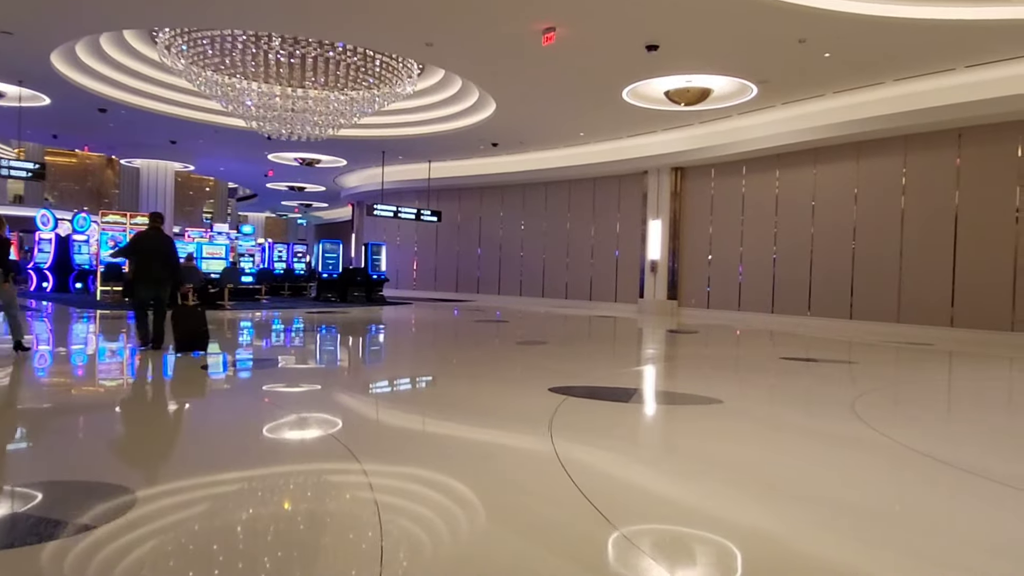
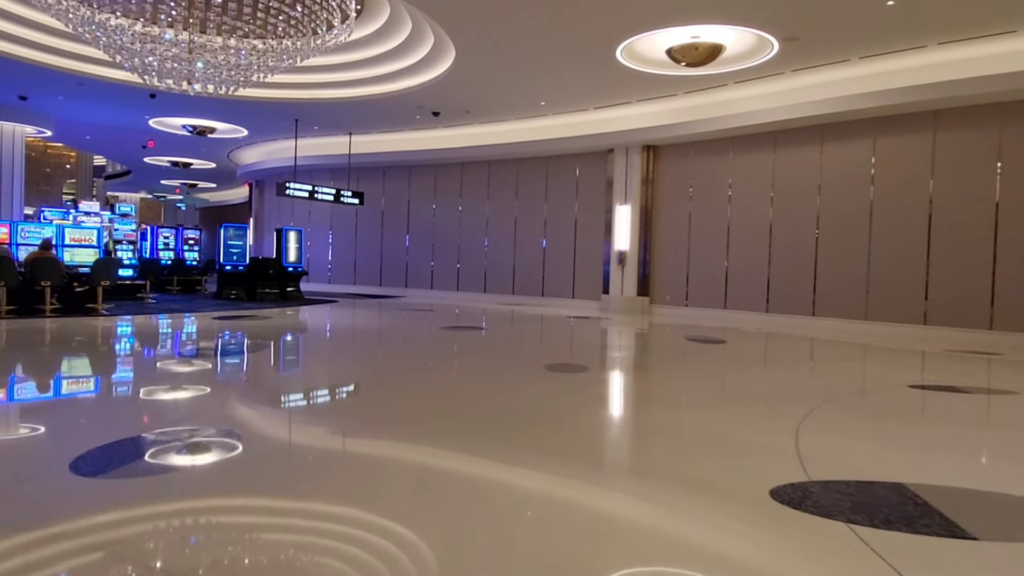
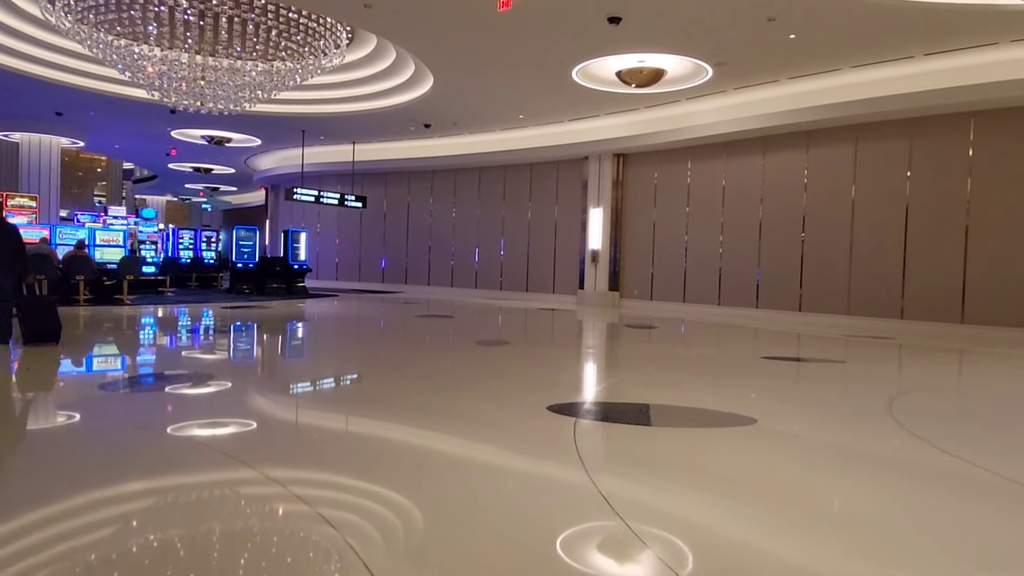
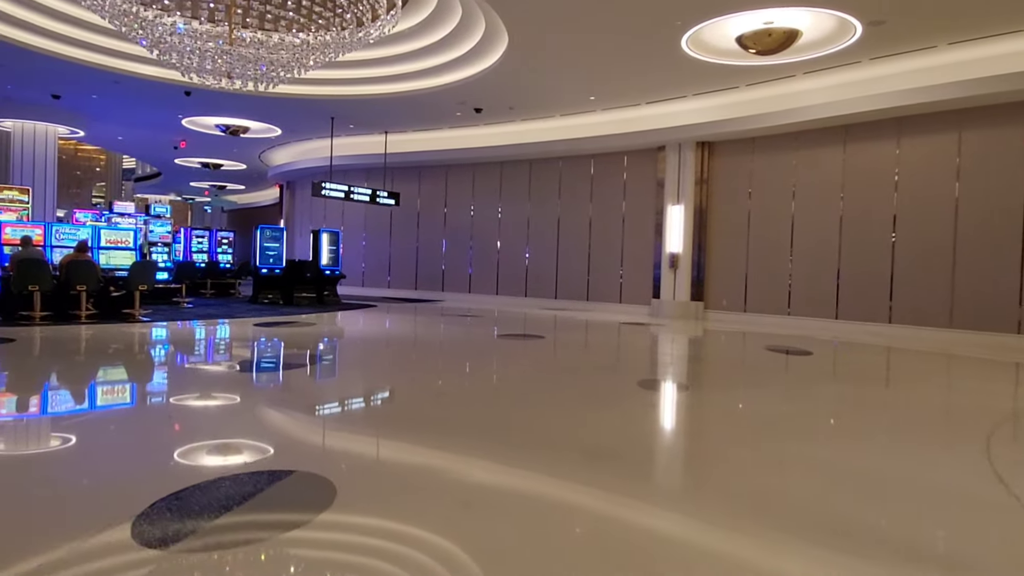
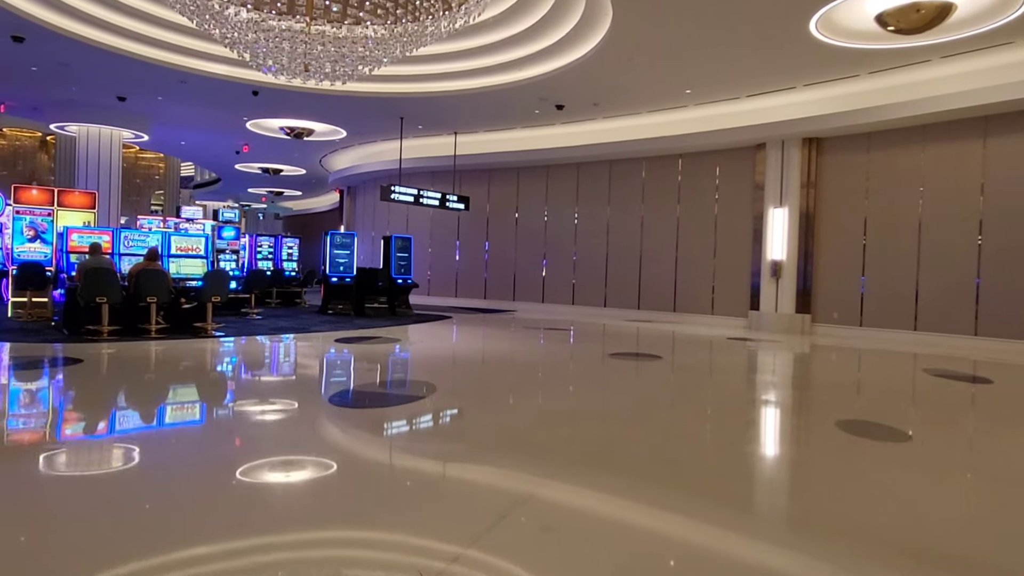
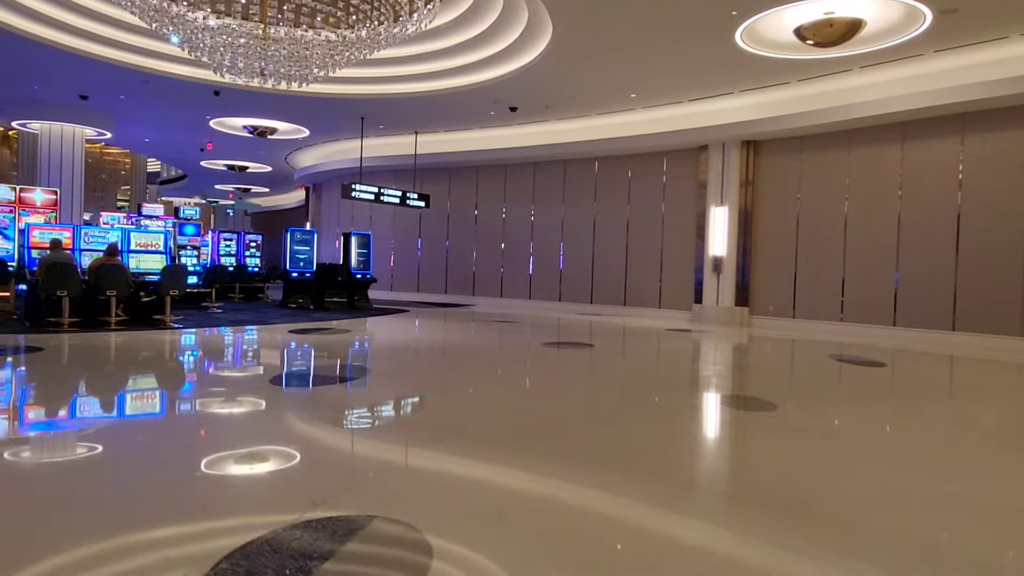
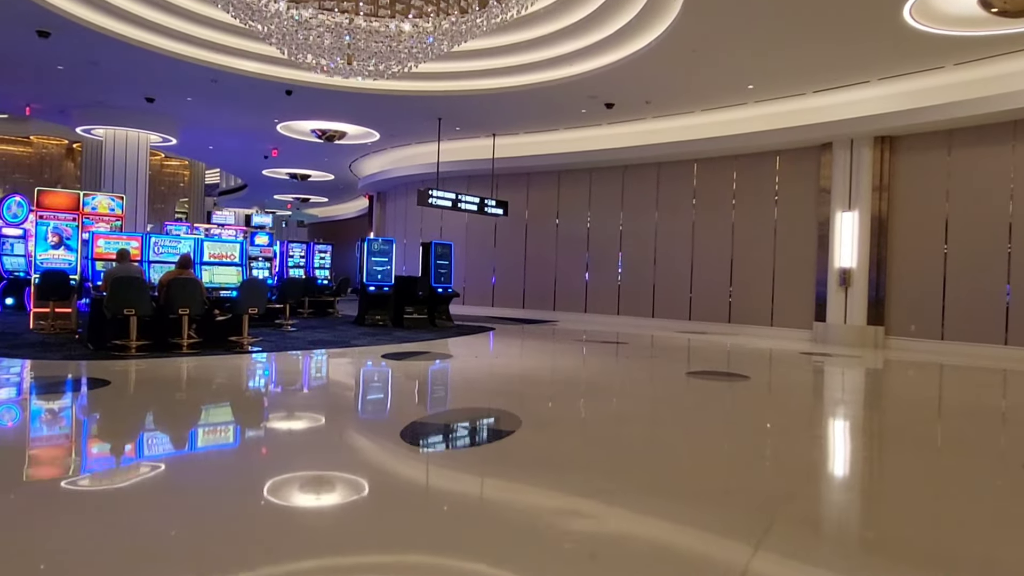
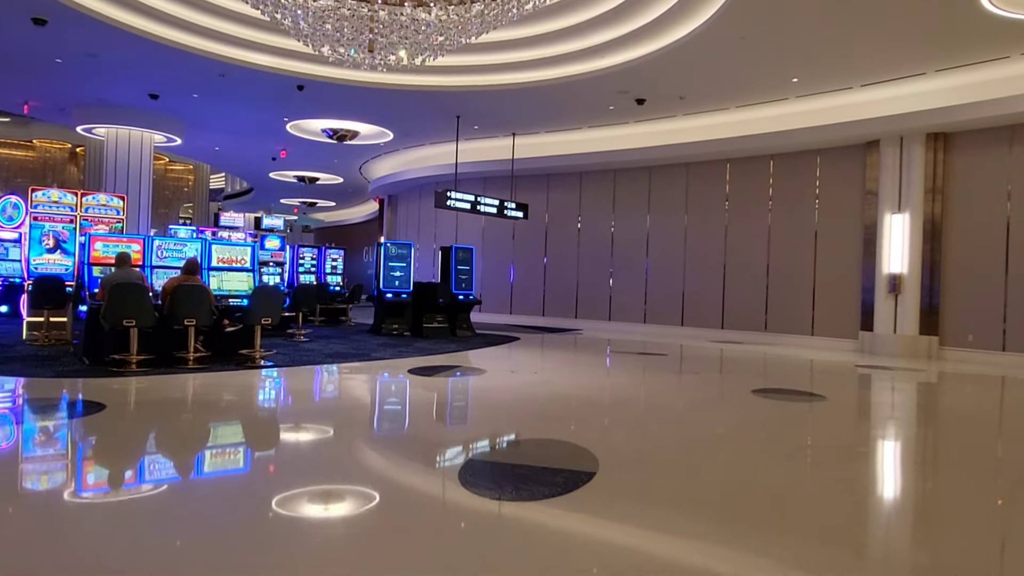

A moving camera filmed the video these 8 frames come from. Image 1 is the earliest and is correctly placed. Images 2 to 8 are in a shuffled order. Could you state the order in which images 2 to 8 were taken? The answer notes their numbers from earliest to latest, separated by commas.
3, 2, 4, 6, 5, 7, 8
